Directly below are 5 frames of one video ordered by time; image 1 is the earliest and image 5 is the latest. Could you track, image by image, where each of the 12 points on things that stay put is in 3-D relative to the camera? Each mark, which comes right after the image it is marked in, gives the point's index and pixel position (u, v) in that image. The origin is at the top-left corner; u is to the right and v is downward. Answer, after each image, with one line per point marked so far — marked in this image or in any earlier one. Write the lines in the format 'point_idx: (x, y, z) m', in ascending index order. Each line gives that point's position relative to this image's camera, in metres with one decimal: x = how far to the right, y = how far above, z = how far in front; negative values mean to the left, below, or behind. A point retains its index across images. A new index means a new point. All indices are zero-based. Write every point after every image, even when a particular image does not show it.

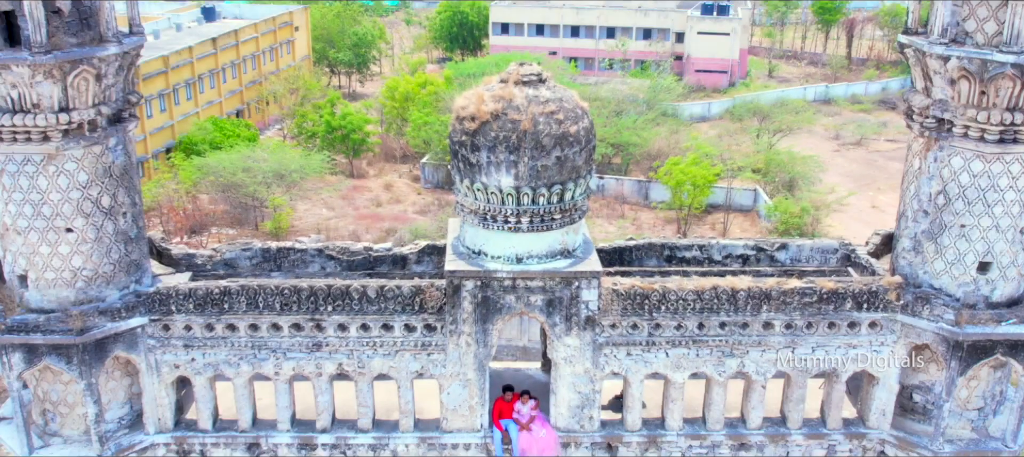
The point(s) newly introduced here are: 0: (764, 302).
0: (+2.3, -0.7, +8.8) m
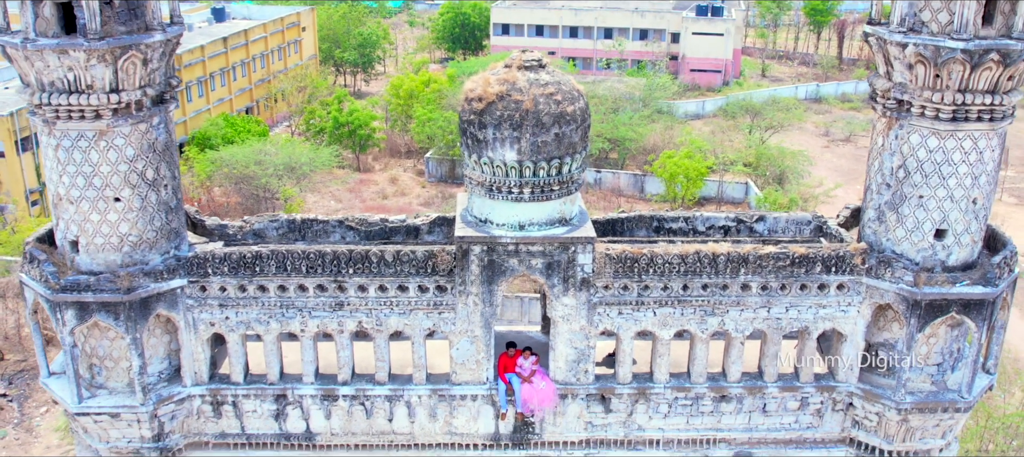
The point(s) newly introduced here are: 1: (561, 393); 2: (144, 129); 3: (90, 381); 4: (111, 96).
0: (+2.4, -0.4, +9.8) m
1: (+0.5, -1.8, +10.3) m
2: (-3.6, +1.0, +9.5) m
3: (-4.5, -1.6, +10.2) m
4: (-3.8, +1.3, +9.1) m
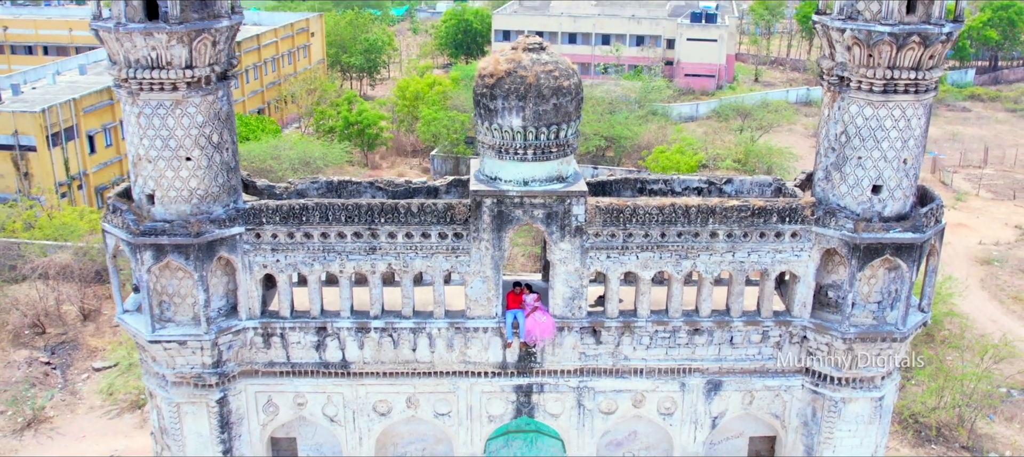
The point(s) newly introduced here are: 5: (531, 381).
0: (+2.4, +0.2, +11.7) m
1: (+0.6, -1.2, +12.1) m
2: (-3.6, +1.5, +11.4) m
3: (-4.4, -1.1, +12.0) m
4: (-3.7, +1.8, +11.0) m
5: (+0.3, -2.0, +12.6) m
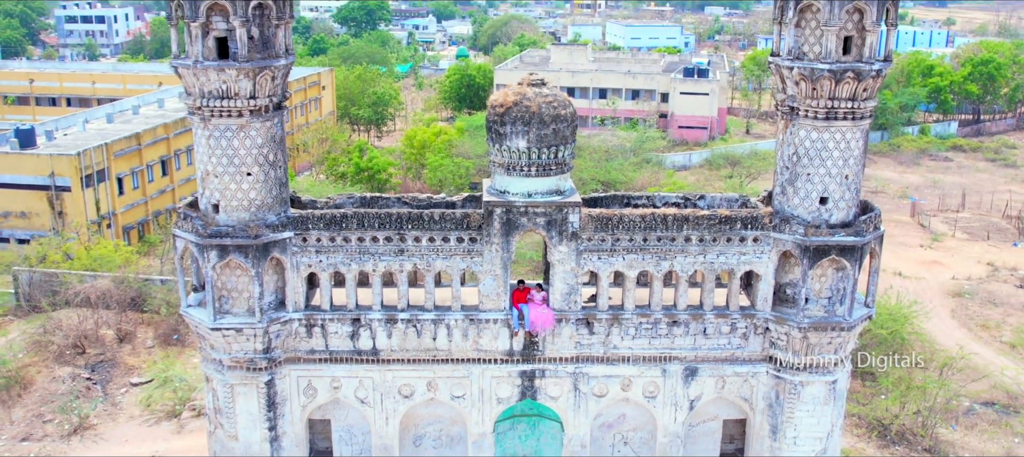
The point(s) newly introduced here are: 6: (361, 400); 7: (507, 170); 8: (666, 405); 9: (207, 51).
0: (+2.5, +0.1, +13.9) m
1: (+0.7, -1.3, +14.3) m
2: (-3.5, +1.5, +13.7) m
3: (-4.3, -1.2, +14.2) m
4: (-3.6, +1.8, +13.3) m
5: (+0.3, -2.1, +14.7) m
6: (-2.3, -2.7, +14.9) m
7: (-0.1, +0.8, +13.9) m
8: (+2.4, -2.8, +15.0) m
9: (-4.2, +2.4, +13.1) m
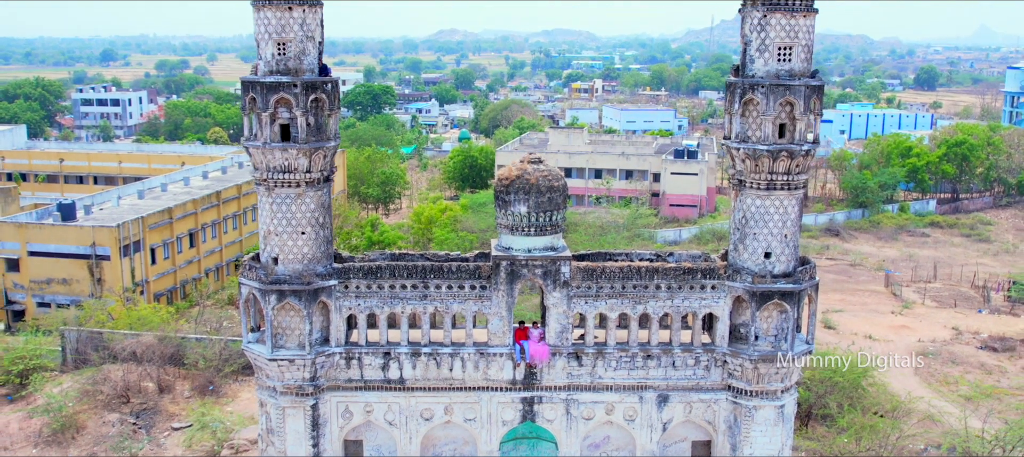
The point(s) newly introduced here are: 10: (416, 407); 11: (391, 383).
0: (+2.6, -0.8, +17.1) m
1: (+0.7, -2.2, +17.4) m
2: (-3.4, +0.6, +17.0) m
3: (-4.3, -2.1, +17.3) m
4: (-3.6, +0.9, +16.7) m
5: (+0.4, -3.1, +17.7) m
6: (-2.3, -3.6, +17.9) m
7: (0.0, -0.1, +17.2) m
8: (+2.5, -3.7, +18.0) m
9: (-4.1, +1.6, +16.5) m
10: (-1.8, -3.3, +17.8) m
11: (-2.2, -2.8, +17.6) m
